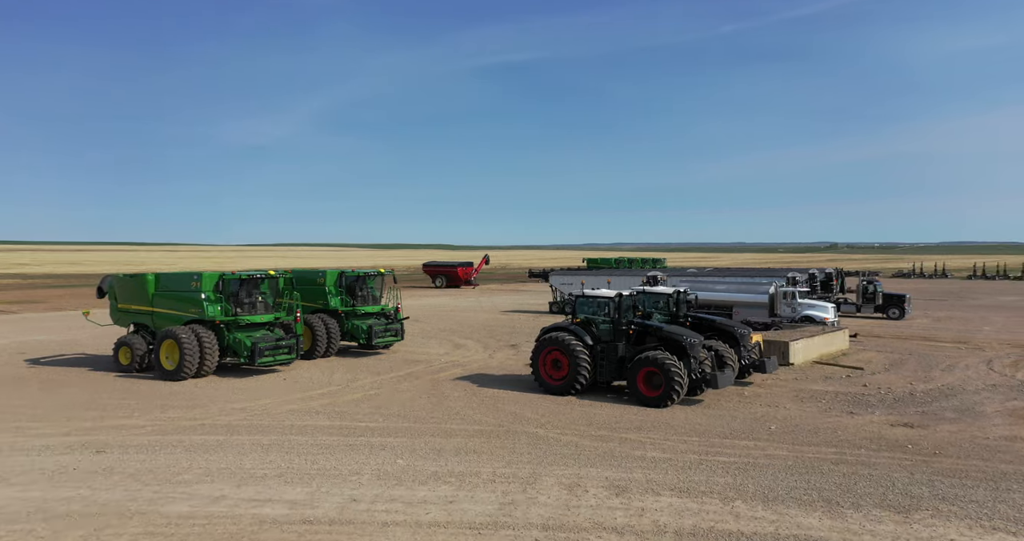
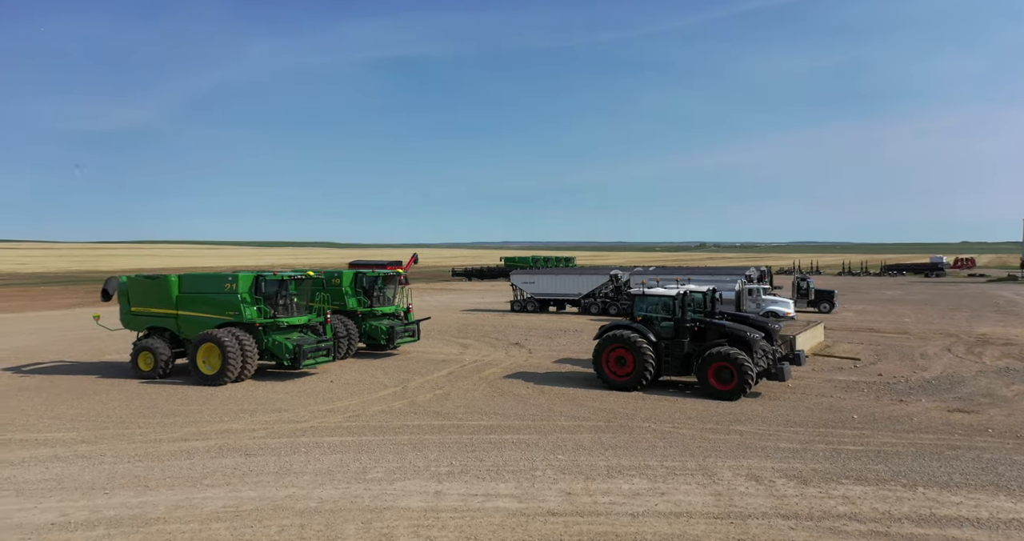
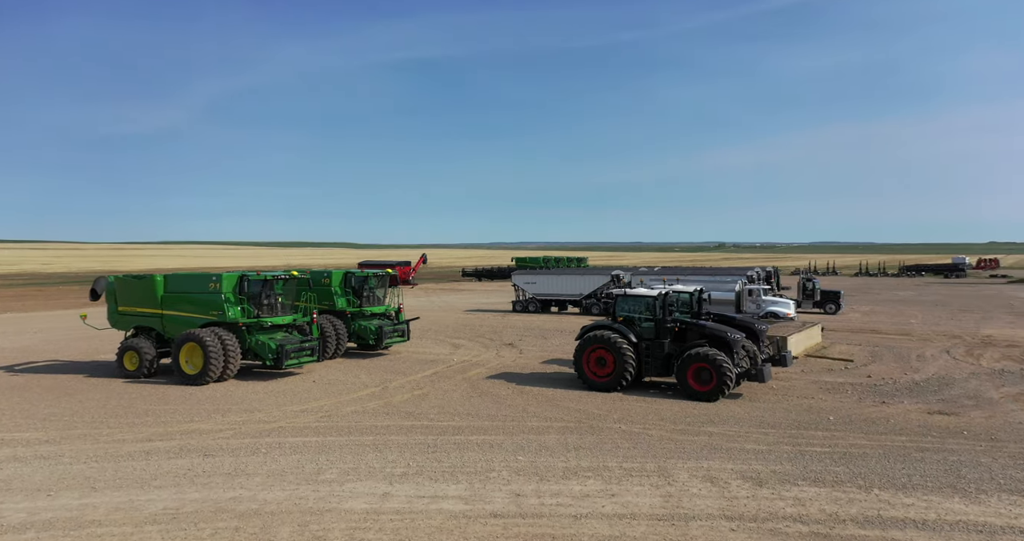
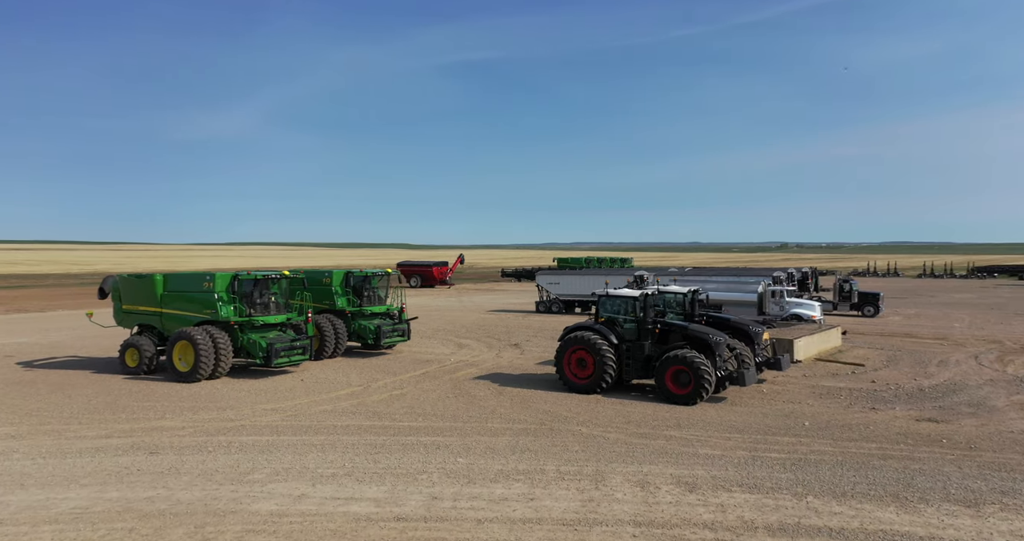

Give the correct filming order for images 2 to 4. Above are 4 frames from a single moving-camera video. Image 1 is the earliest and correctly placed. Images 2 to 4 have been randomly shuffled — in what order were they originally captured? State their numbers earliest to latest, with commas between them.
4, 3, 2
